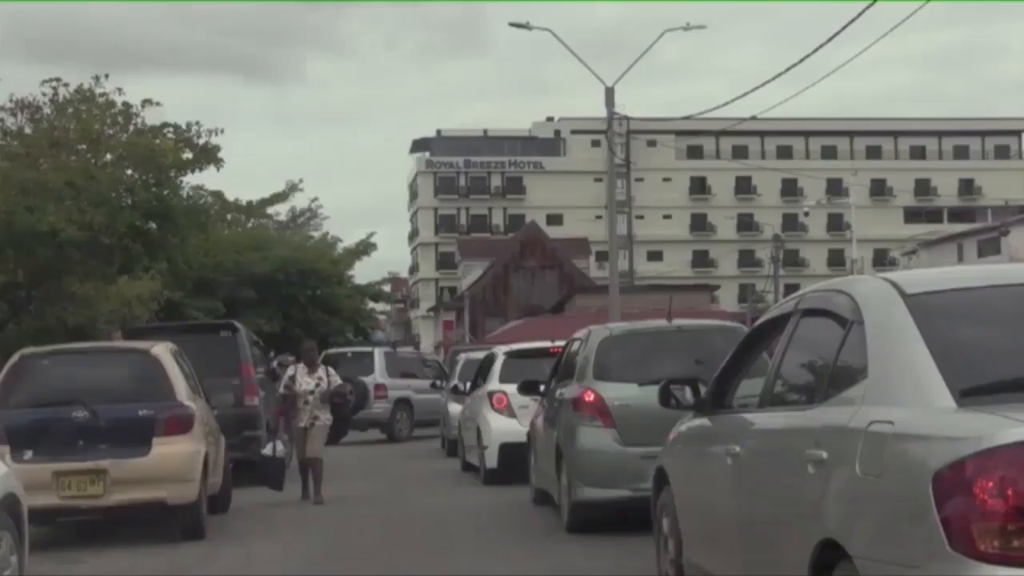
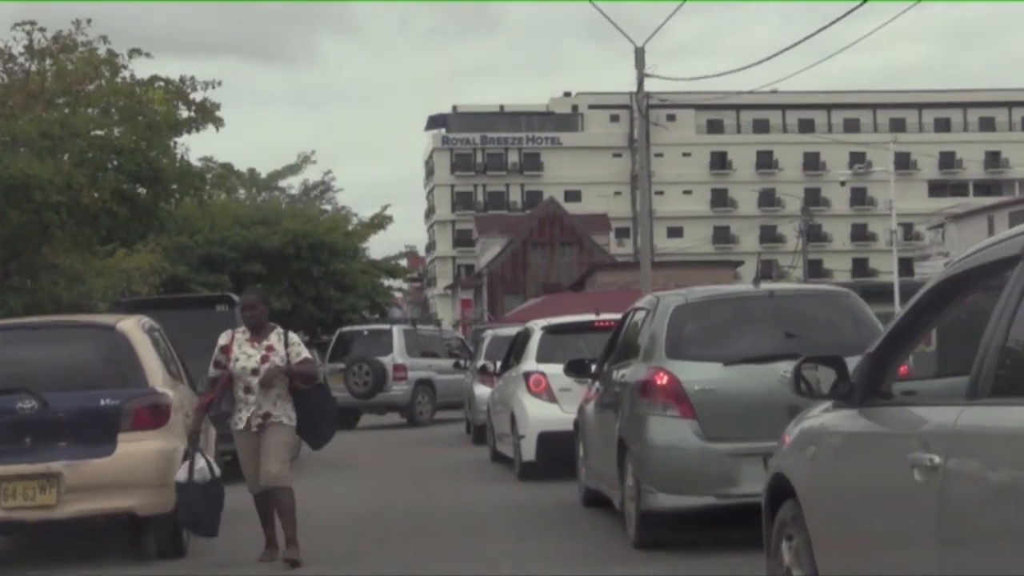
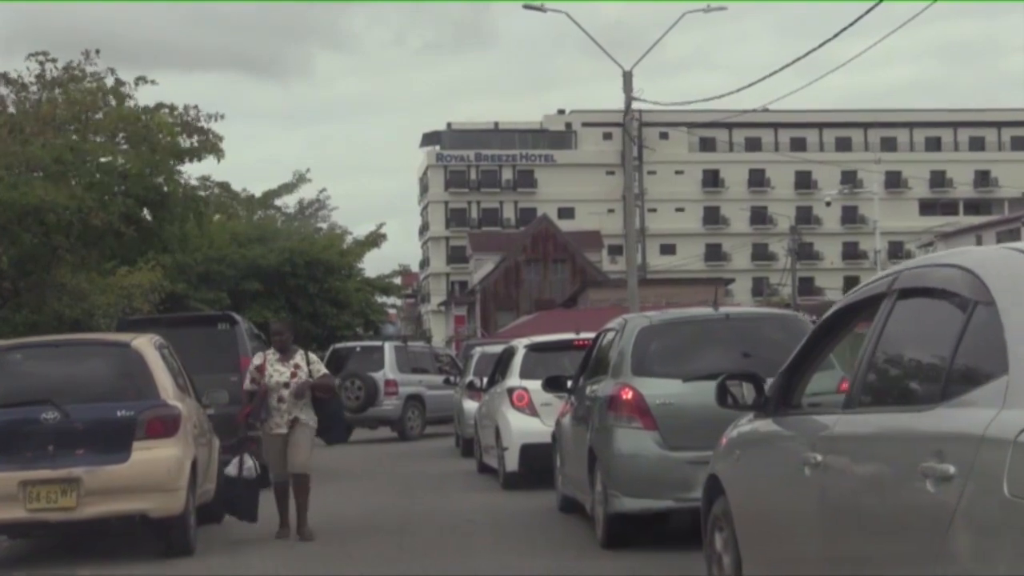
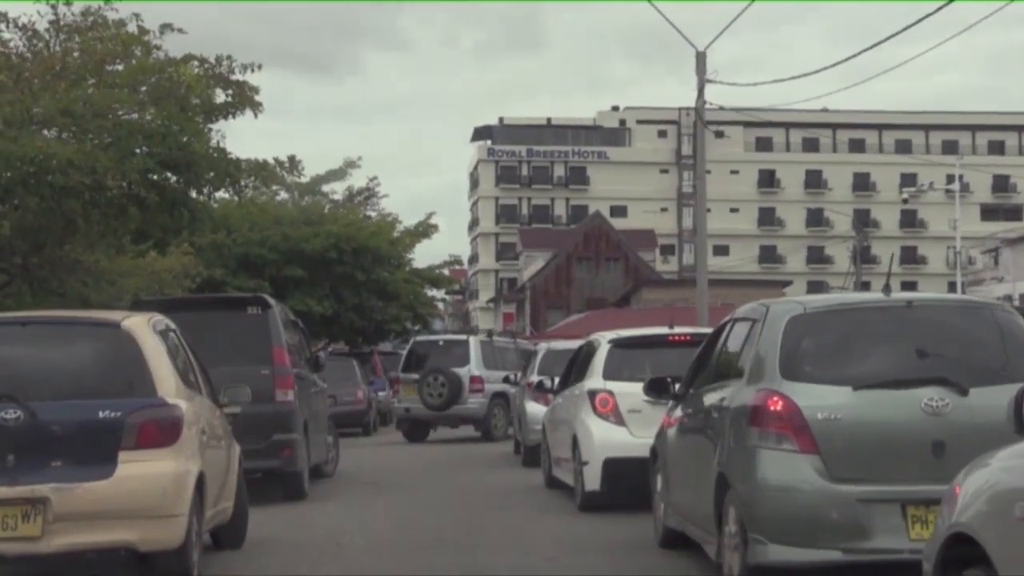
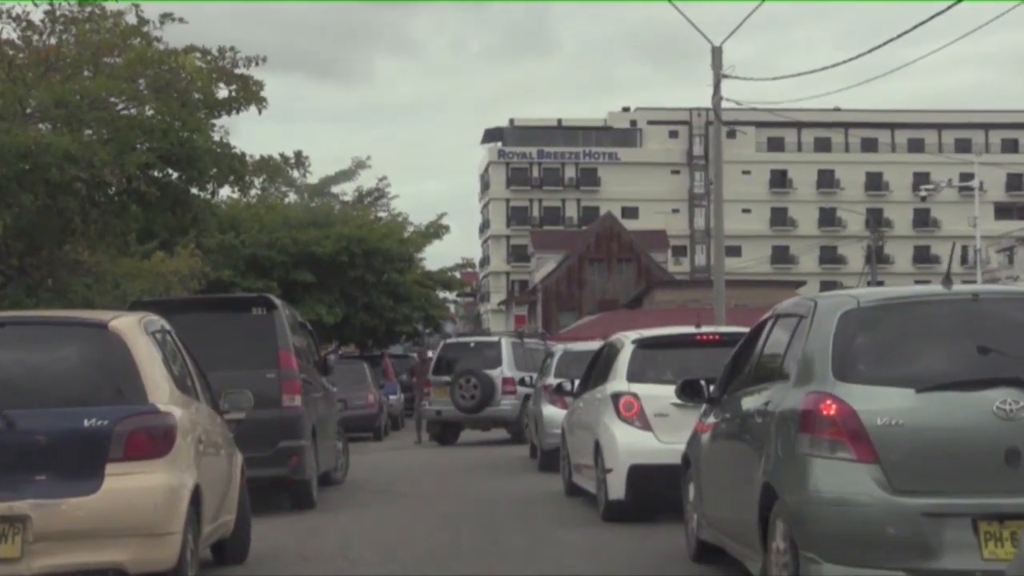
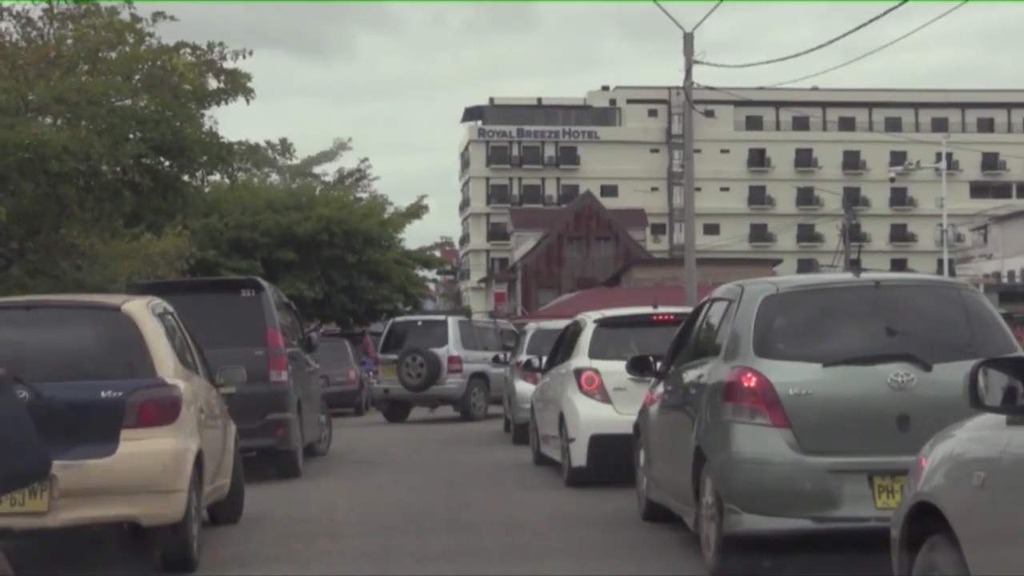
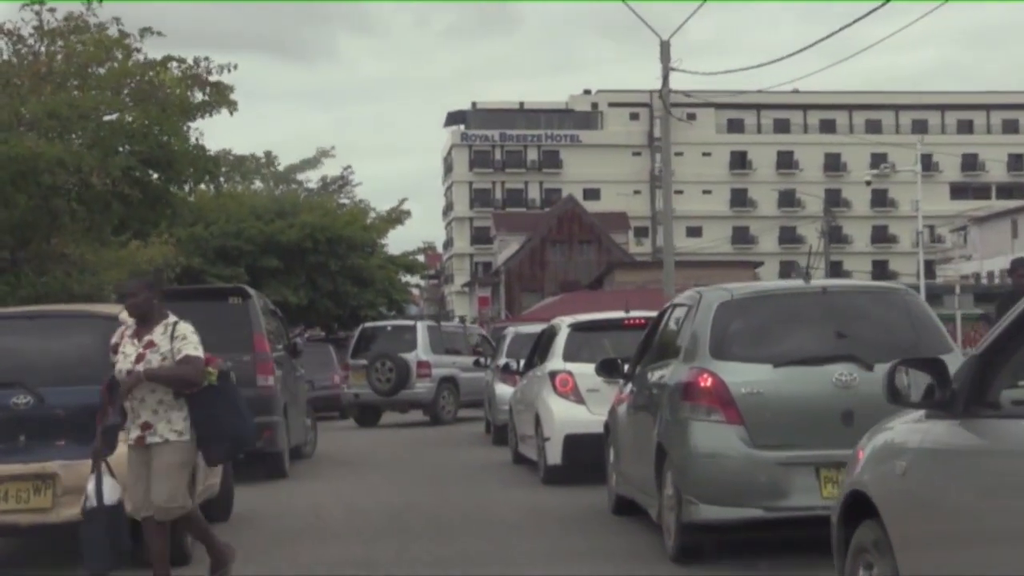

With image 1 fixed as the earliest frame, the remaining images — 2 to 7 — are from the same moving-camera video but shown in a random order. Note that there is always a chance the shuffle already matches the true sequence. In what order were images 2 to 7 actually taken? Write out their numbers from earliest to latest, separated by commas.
3, 2, 7, 6, 4, 5
